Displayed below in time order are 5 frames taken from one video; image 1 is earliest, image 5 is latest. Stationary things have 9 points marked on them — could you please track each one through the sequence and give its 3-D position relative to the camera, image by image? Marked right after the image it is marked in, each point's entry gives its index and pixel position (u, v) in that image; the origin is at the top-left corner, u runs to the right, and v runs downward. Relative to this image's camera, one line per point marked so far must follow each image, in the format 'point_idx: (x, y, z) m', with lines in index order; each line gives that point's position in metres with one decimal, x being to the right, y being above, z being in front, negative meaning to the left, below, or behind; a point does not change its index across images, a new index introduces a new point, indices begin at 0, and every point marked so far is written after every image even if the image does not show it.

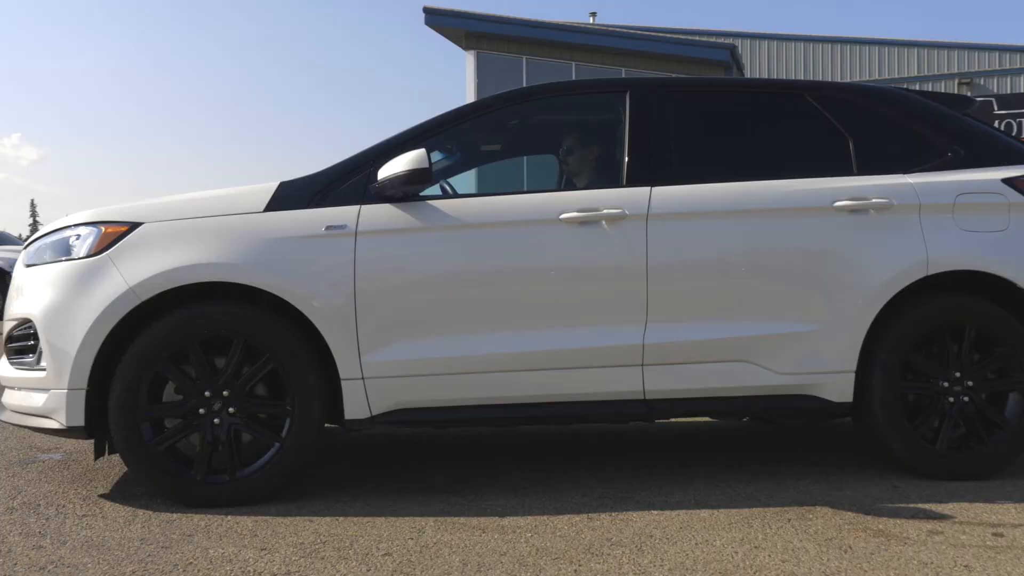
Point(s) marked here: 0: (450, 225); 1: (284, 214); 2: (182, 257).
0: (-0.3, +0.3, +3.6) m
1: (-0.9, +0.3, +3.5) m
2: (-1.3, +0.1, +3.4) m
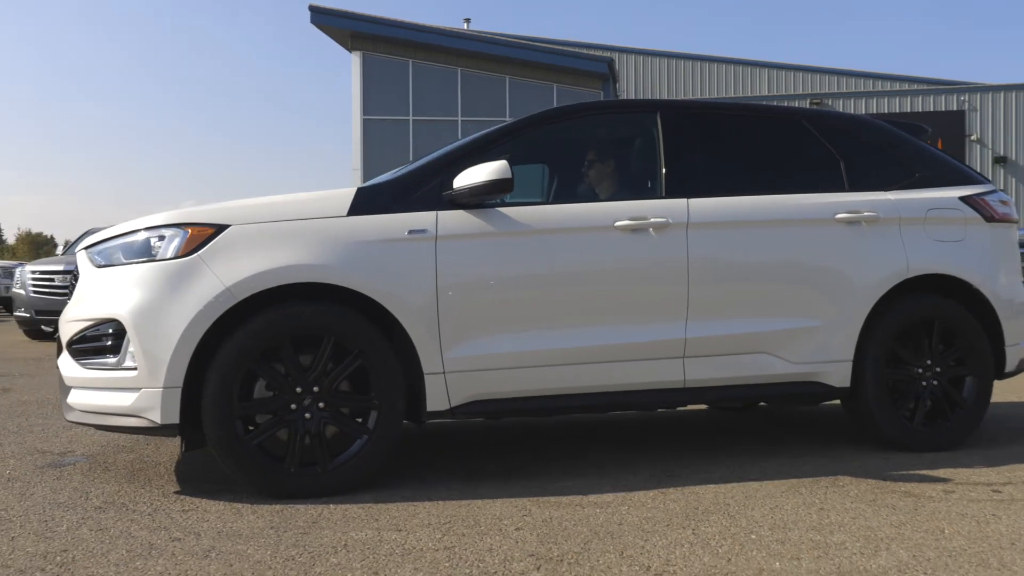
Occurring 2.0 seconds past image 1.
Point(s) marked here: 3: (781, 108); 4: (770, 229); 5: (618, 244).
0: (0.0, +0.3, +3.9) m
1: (-0.6, +0.3, +3.7) m
2: (-1.0, +0.1, +3.6) m
3: (+1.5, +1.0, +4.7) m
4: (+1.3, +0.3, +4.3) m
5: (+0.5, +0.2, +4.0) m
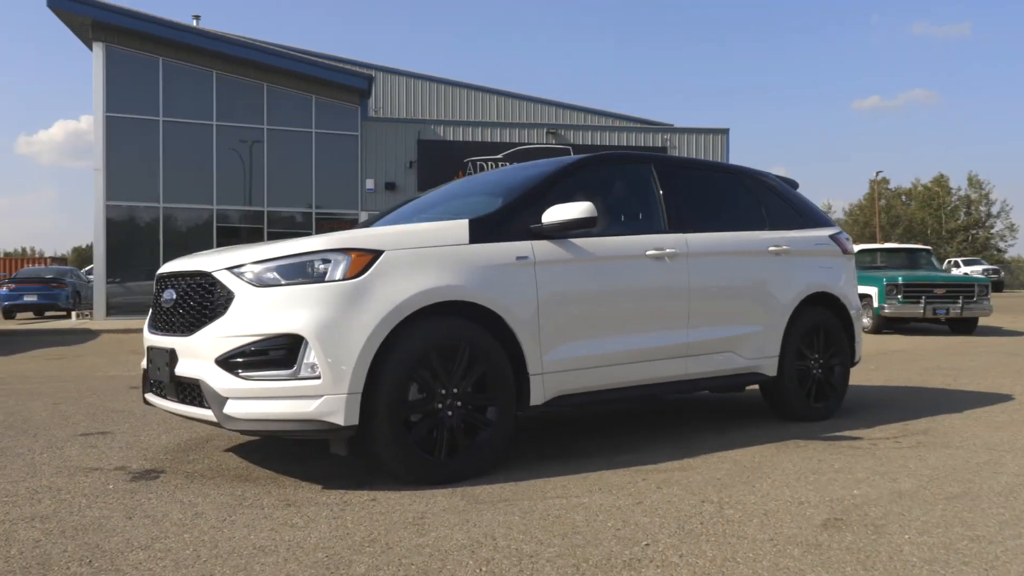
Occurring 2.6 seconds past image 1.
0: (+0.4, +0.2, +4.8) m
1: (-0.1, +0.2, +4.4) m
2: (-0.4, 0.0, +4.1) m
3: (+1.5, +0.9, +6.1) m
4: (+1.5, +0.2, +5.7) m
5: (+0.8, +0.1, +5.1) m
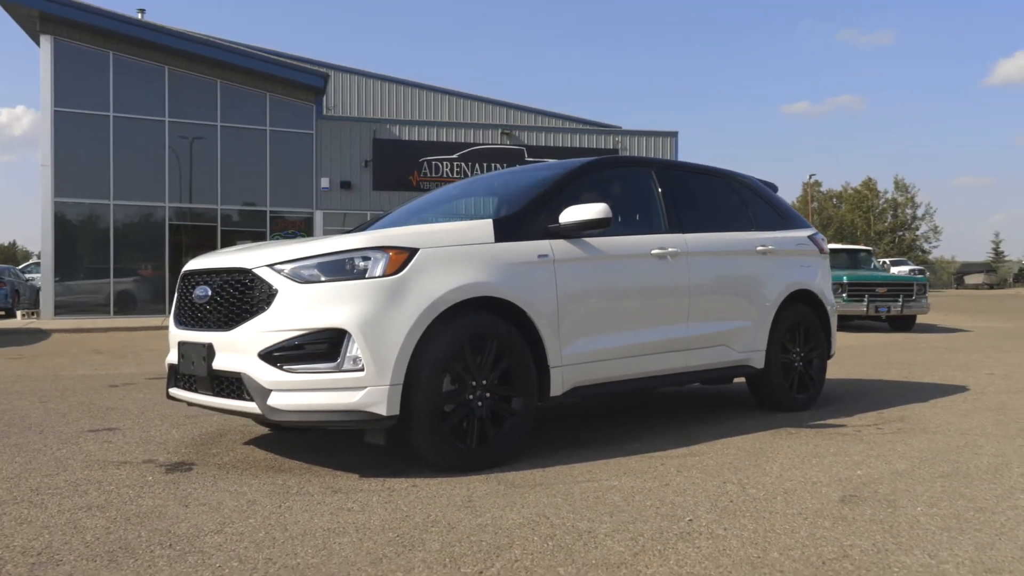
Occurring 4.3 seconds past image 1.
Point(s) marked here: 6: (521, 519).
0: (+0.5, +0.2, +5.1) m
1: (0.0, +0.2, +4.7) m
2: (-0.3, +0.1, +4.3) m
3: (+1.5, +0.9, +6.5) m
4: (+1.5, +0.2, +6.0) m
5: (+0.9, +0.1, +5.4) m
6: (0.0, -0.9, +3.4) m
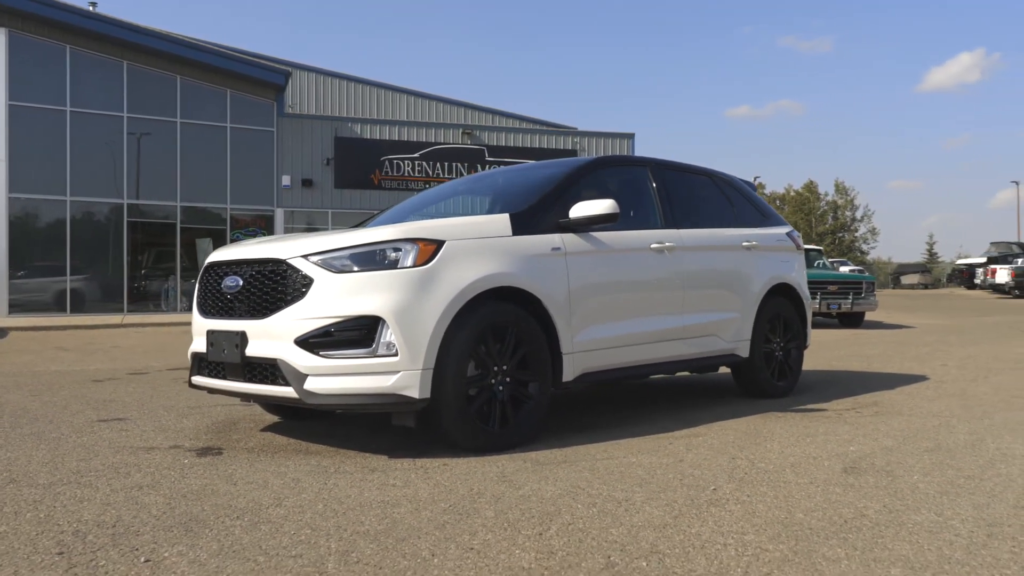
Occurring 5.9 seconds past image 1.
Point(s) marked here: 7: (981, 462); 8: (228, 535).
0: (+0.6, +0.2, +5.4) m
1: (+0.1, +0.3, +4.9) m
2: (-0.2, +0.1, +4.6) m
3: (+1.5, +1.0, +6.8) m
4: (+1.5, +0.3, +6.3) m
5: (+0.9, +0.2, +5.7) m
6: (+0.2, -0.9, +3.7) m
7: (+2.4, -0.9, +4.3) m
8: (-1.0, -0.9, +3.1) m
